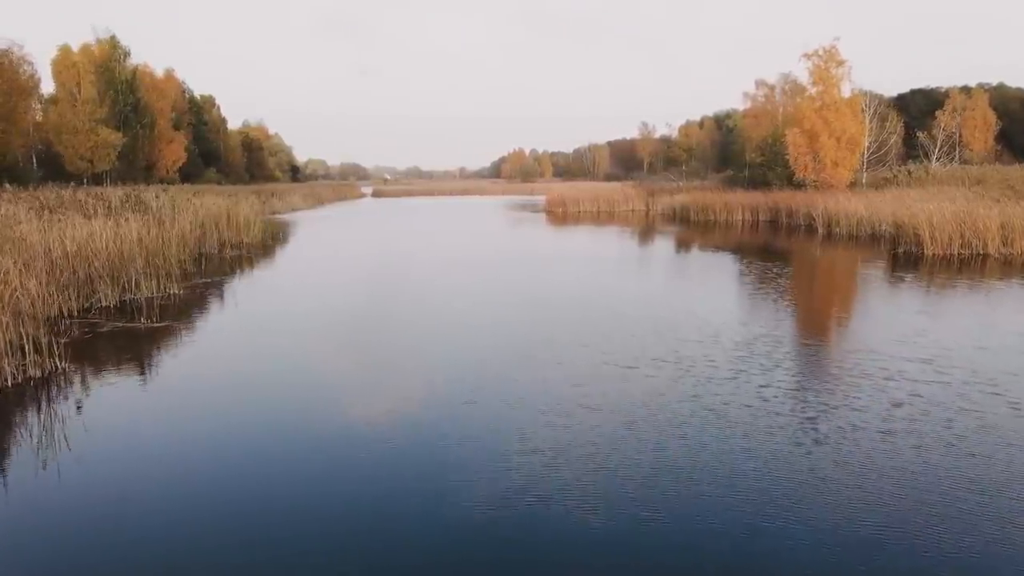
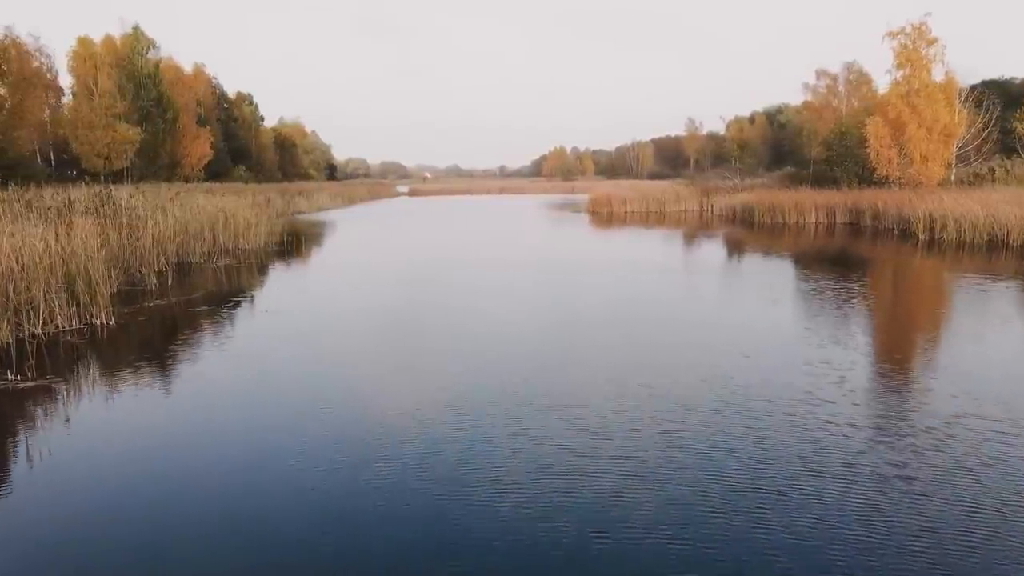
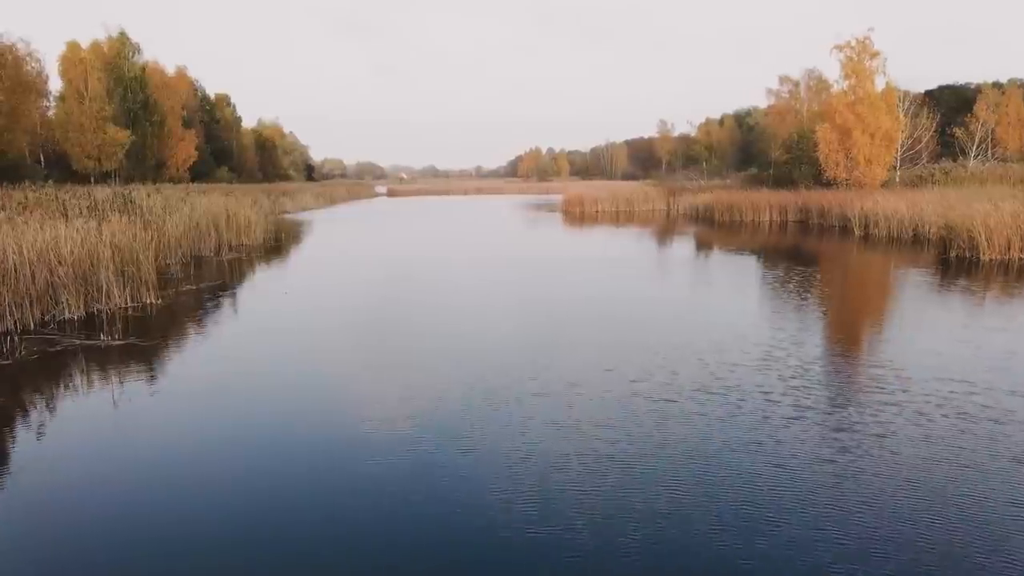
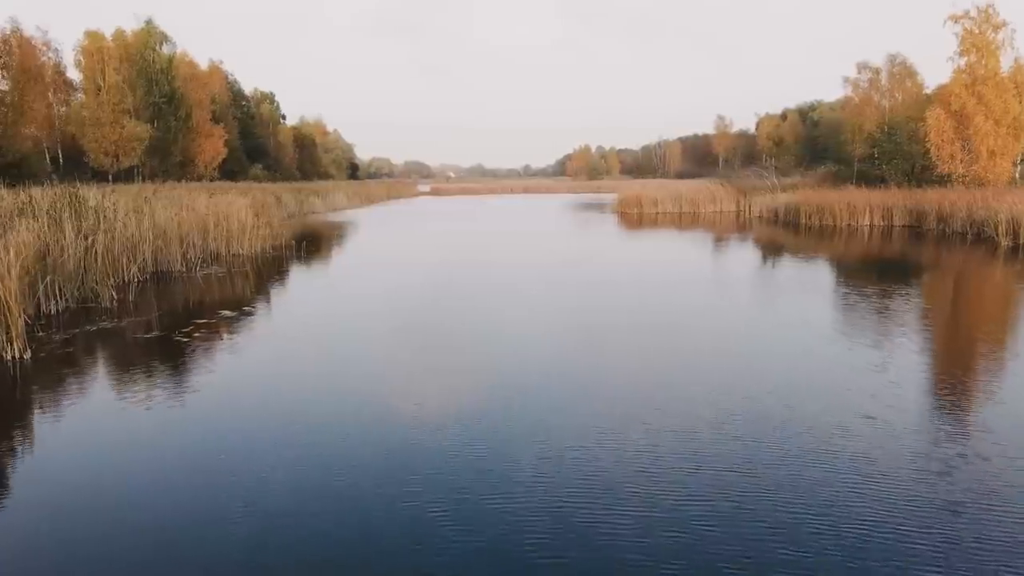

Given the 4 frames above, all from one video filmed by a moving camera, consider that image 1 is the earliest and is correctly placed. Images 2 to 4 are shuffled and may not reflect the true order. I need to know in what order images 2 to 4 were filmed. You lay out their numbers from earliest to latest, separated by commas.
3, 2, 4
